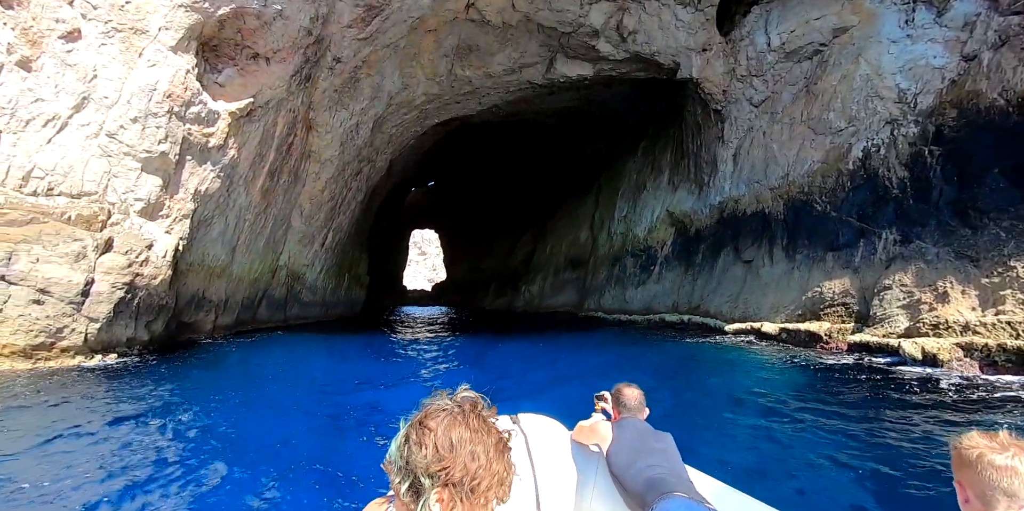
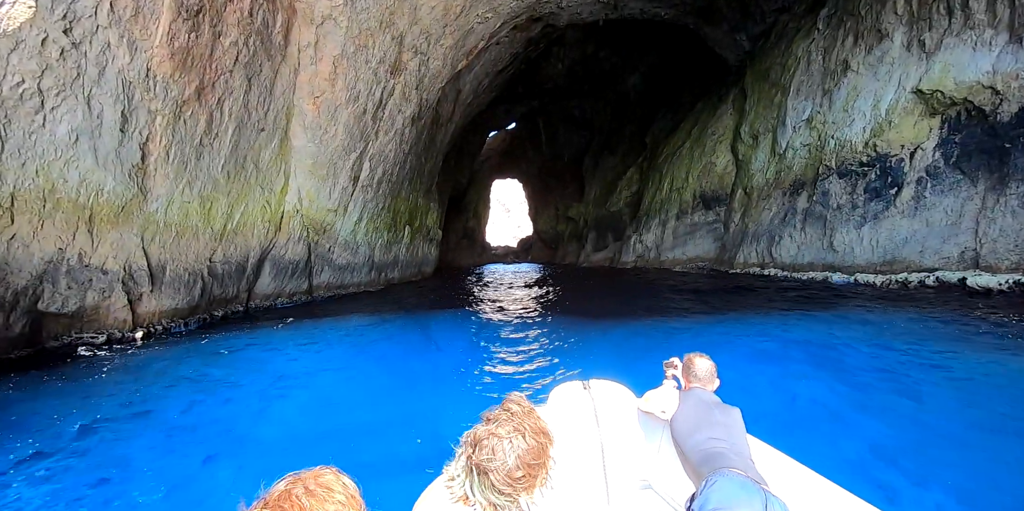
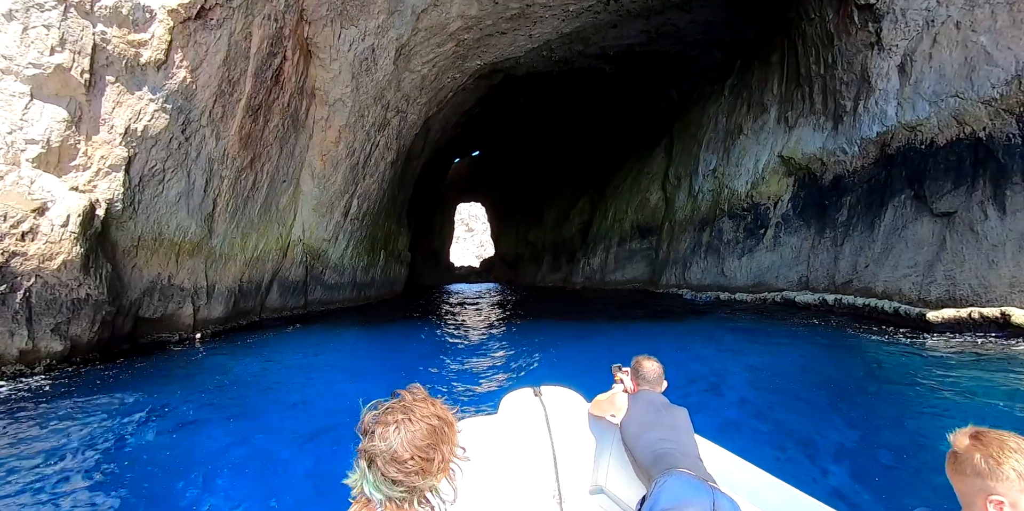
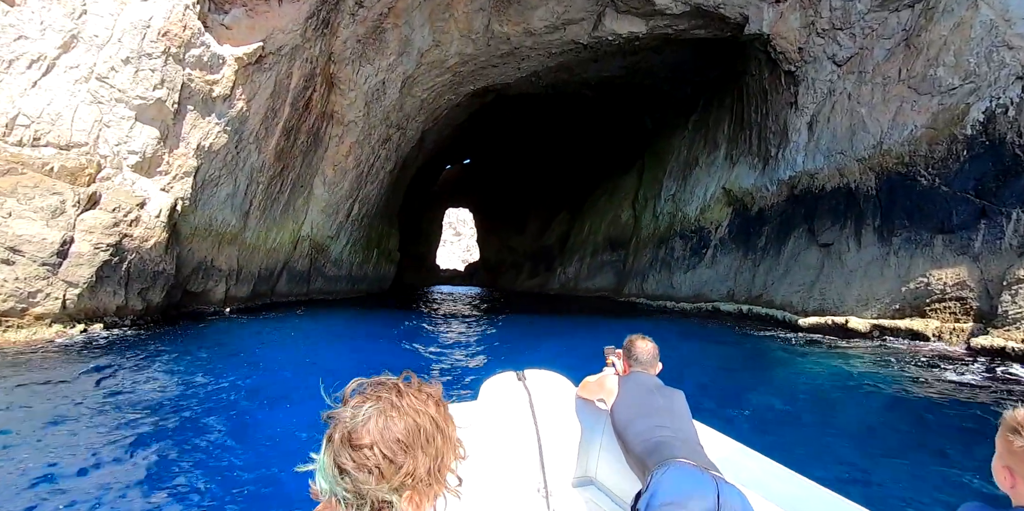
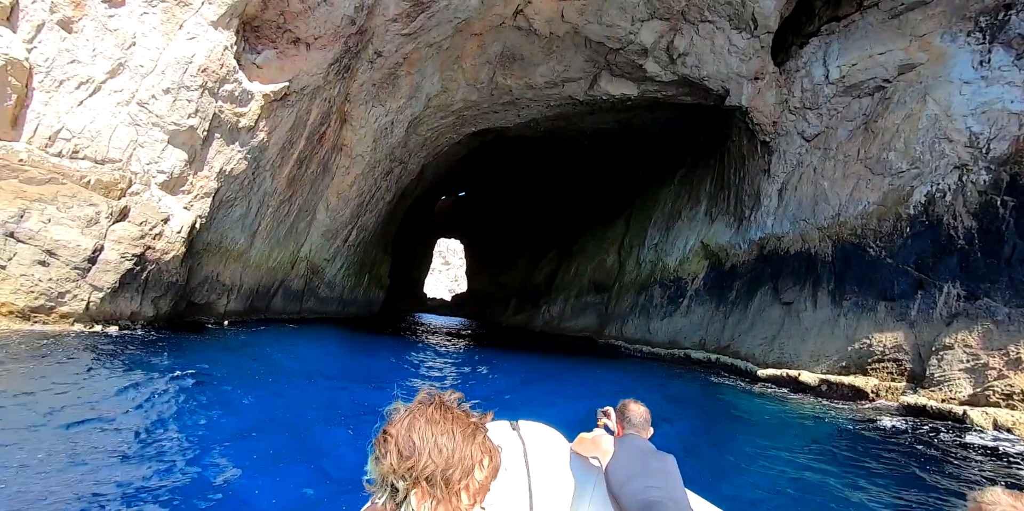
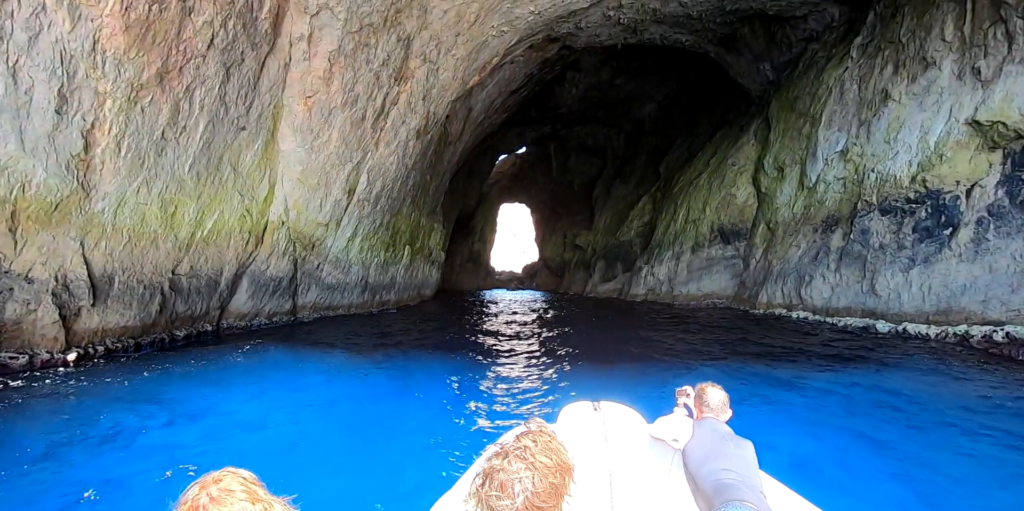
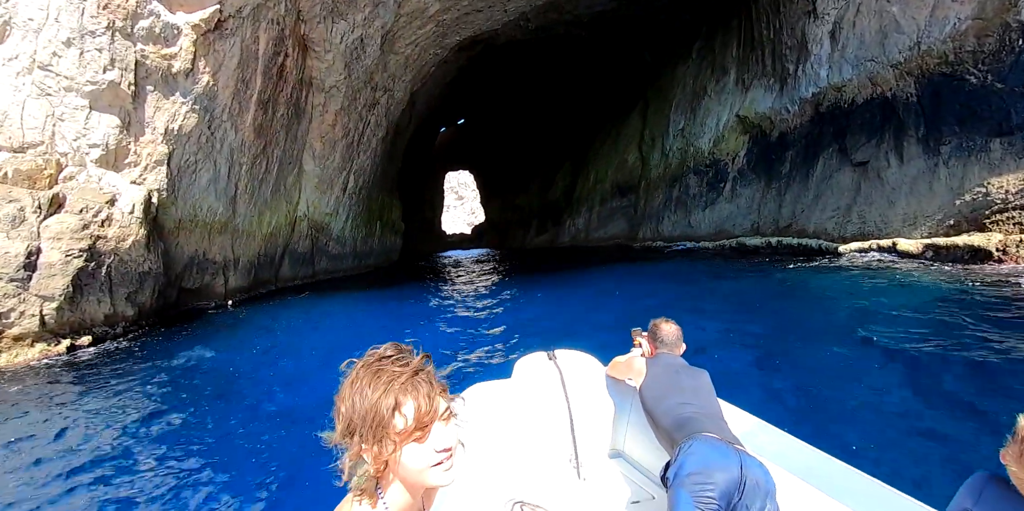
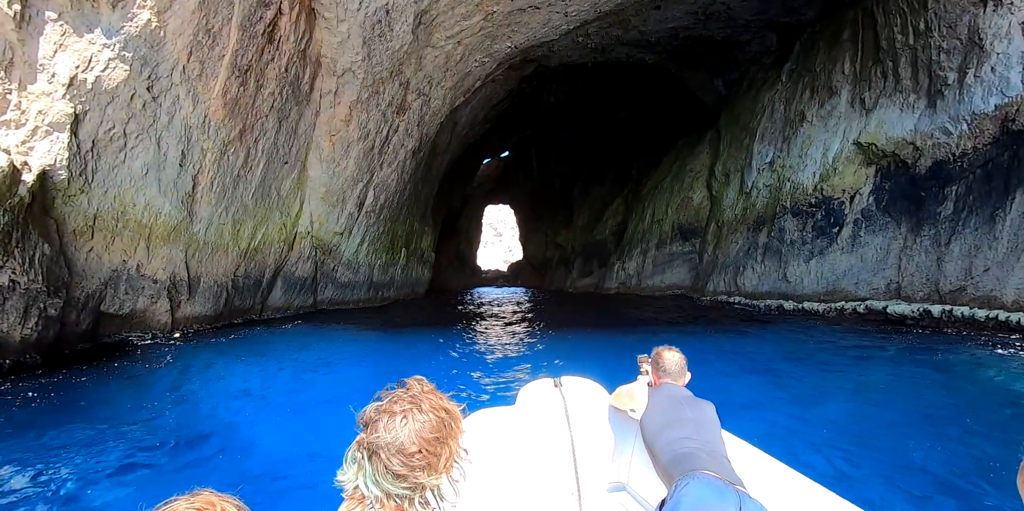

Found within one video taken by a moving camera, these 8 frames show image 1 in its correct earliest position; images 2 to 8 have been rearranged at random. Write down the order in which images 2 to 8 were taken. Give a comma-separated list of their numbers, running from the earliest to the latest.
5, 4, 7, 3, 8, 2, 6
